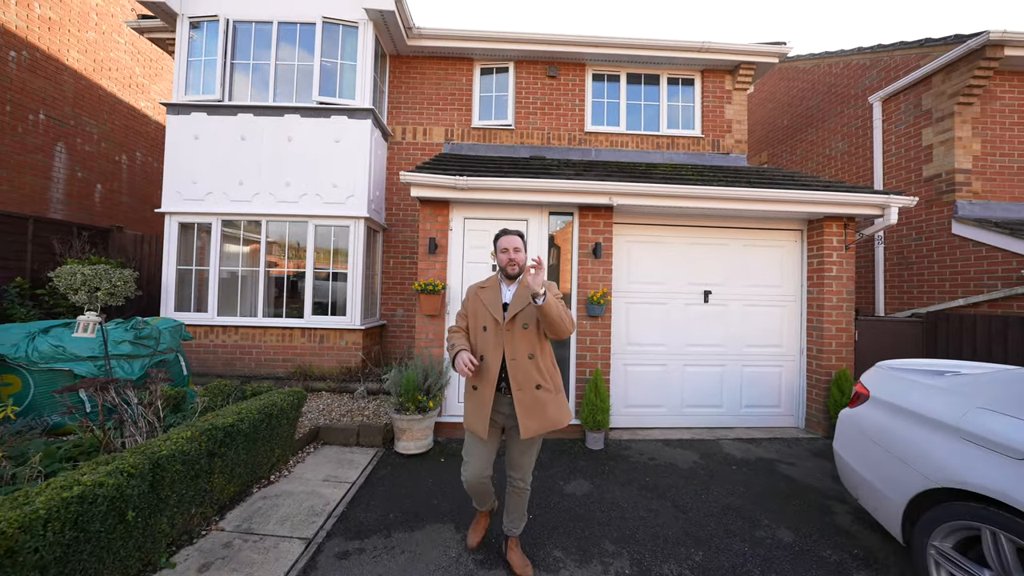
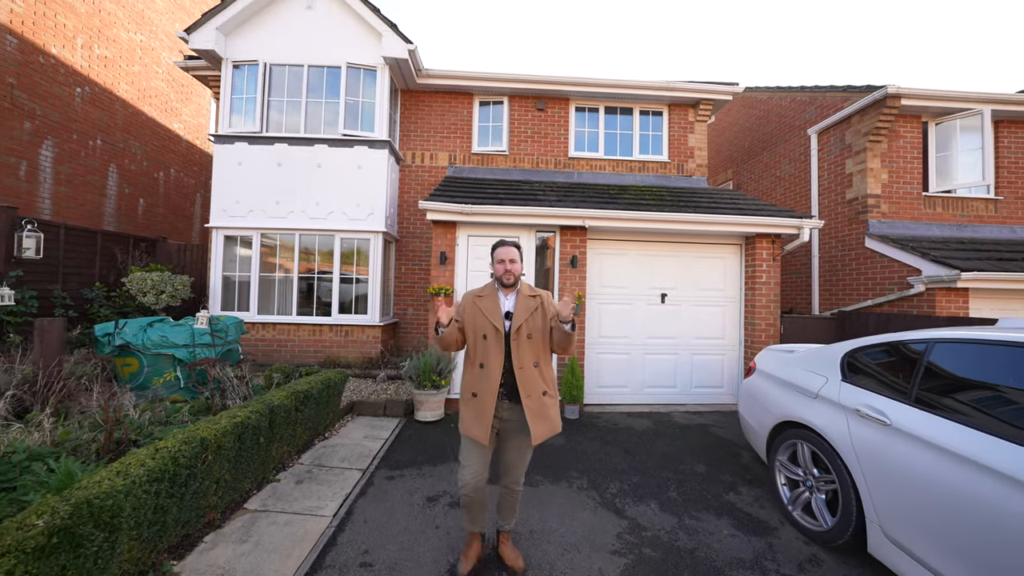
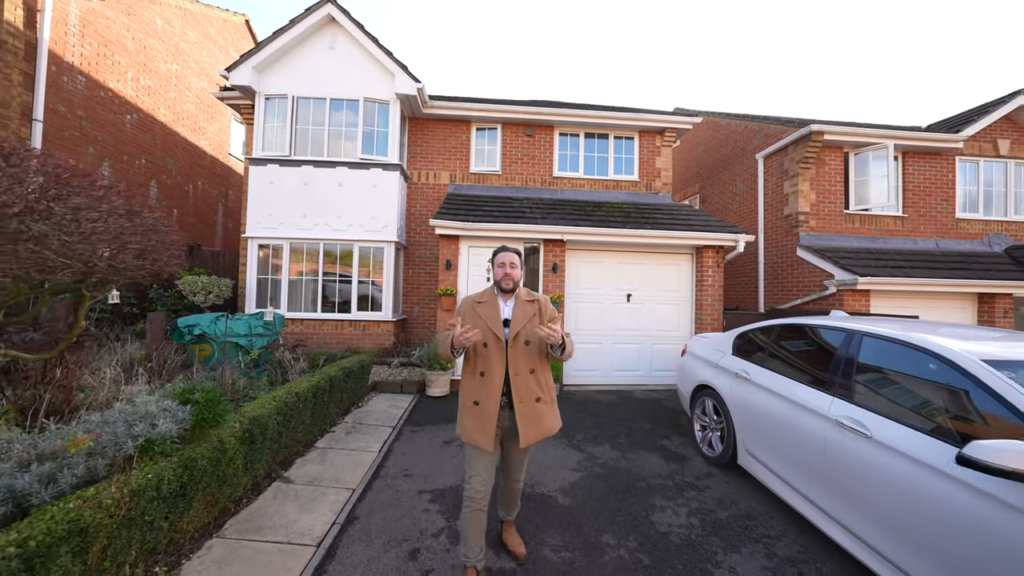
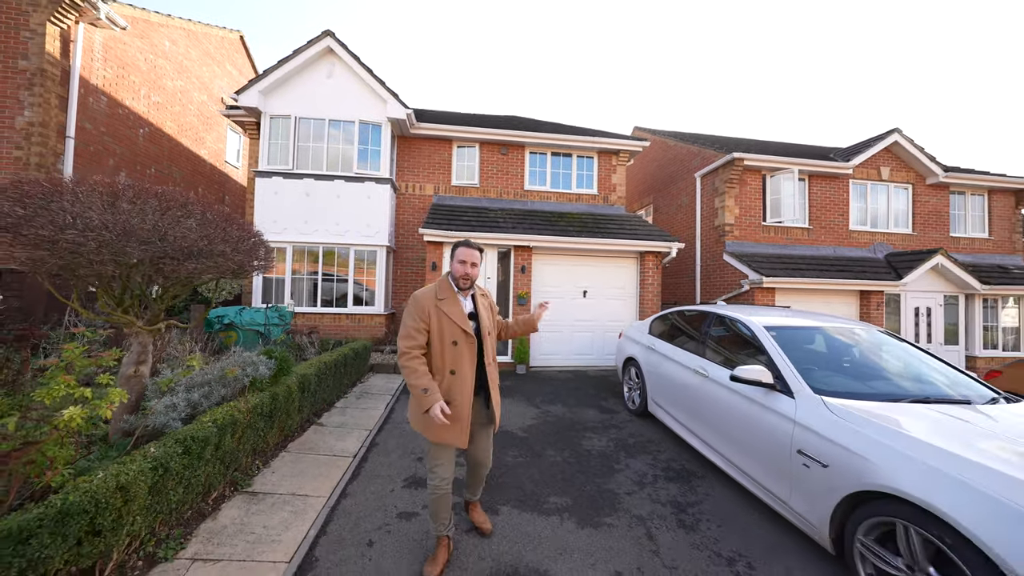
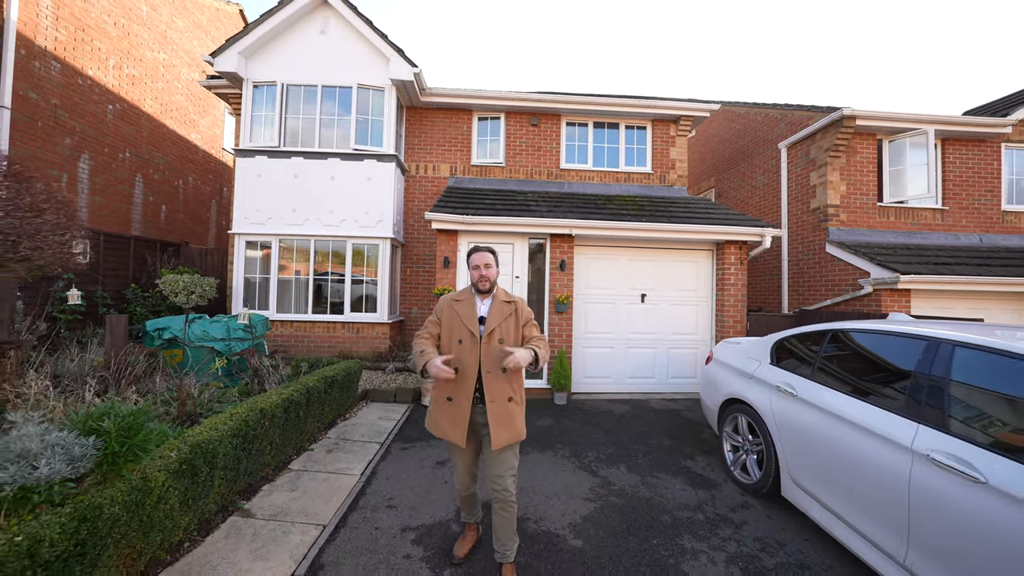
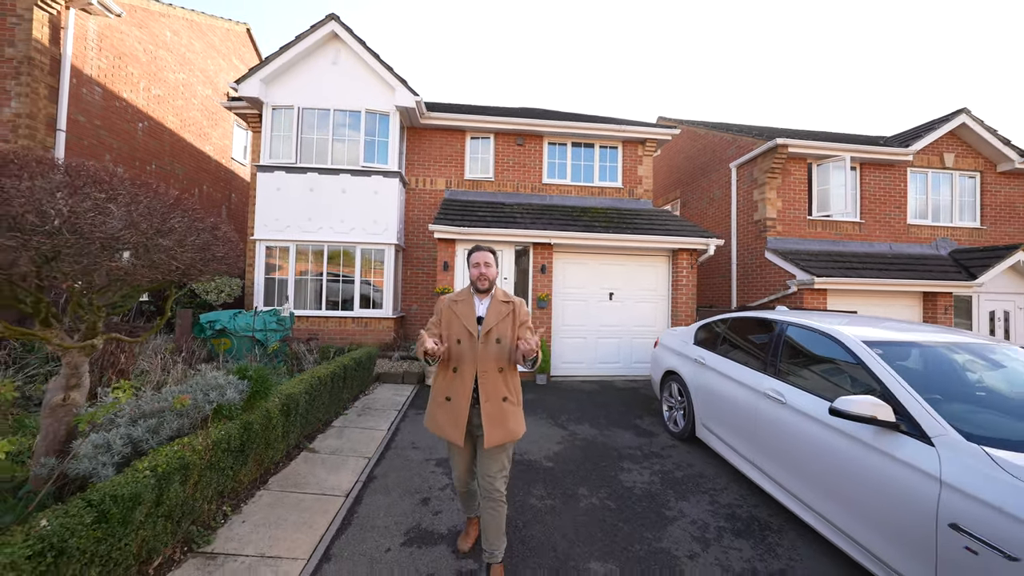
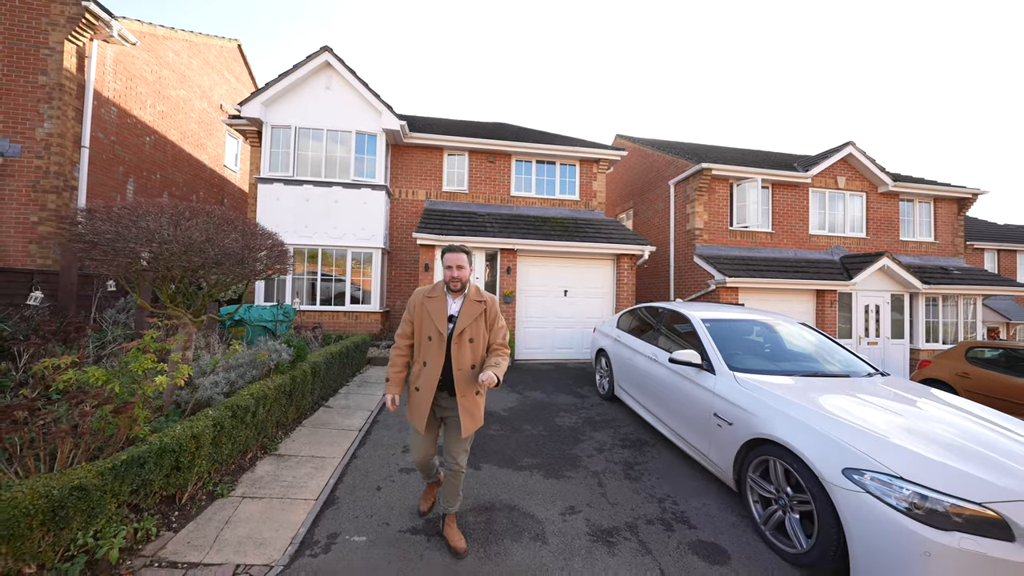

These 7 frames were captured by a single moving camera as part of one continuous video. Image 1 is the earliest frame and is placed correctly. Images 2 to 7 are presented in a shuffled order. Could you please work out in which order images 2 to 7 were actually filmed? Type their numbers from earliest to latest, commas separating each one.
2, 5, 3, 6, 4, 7
